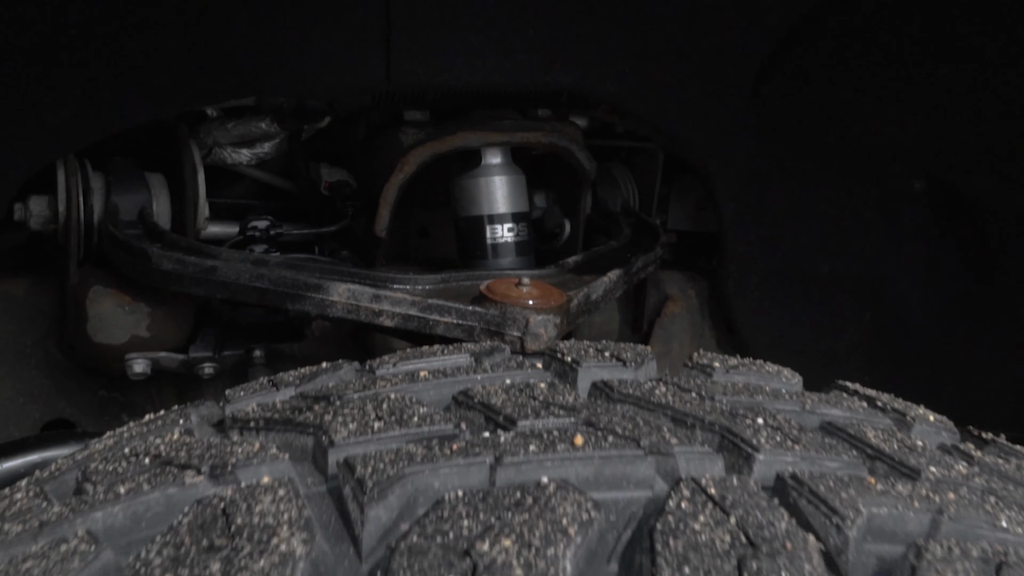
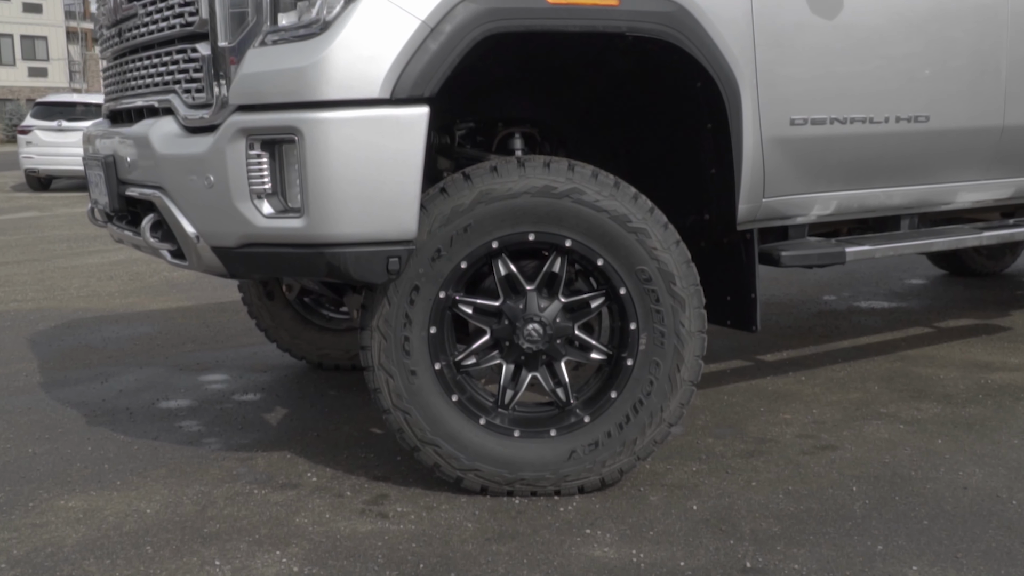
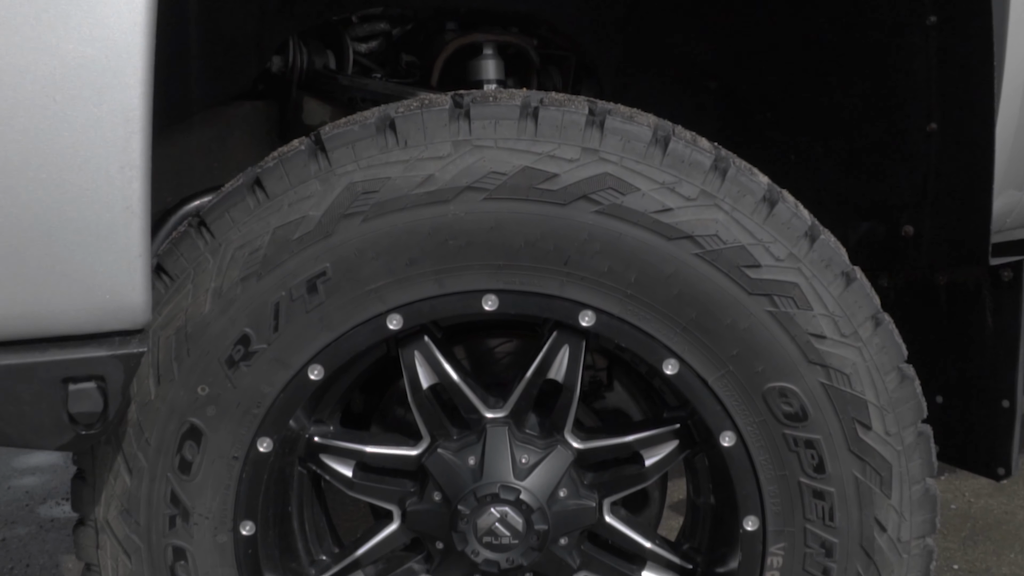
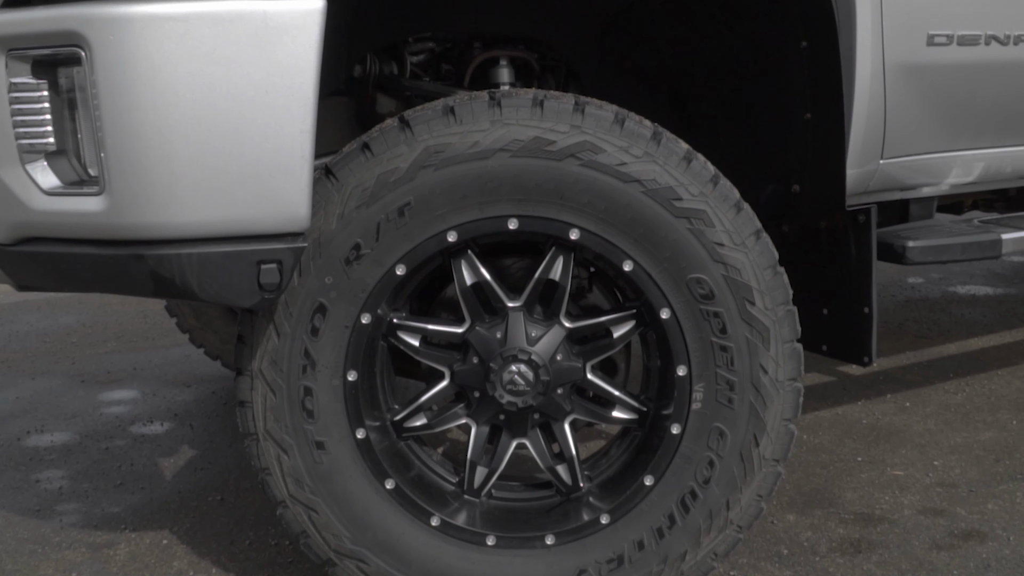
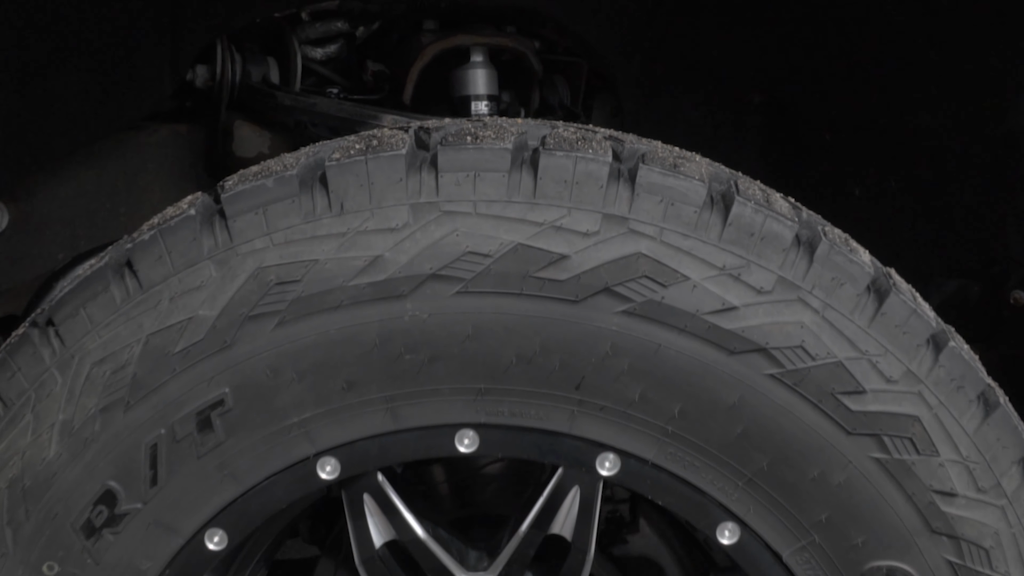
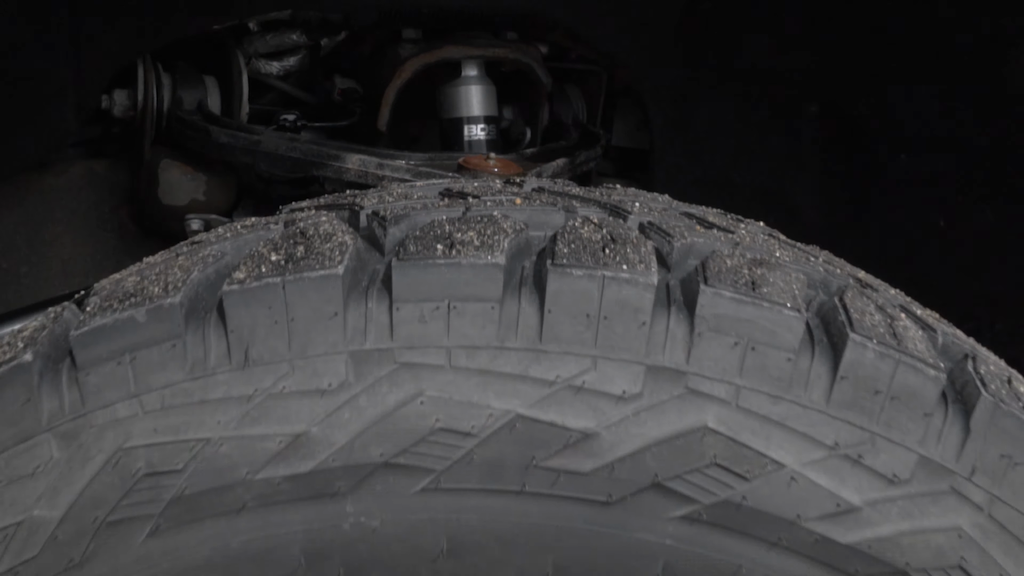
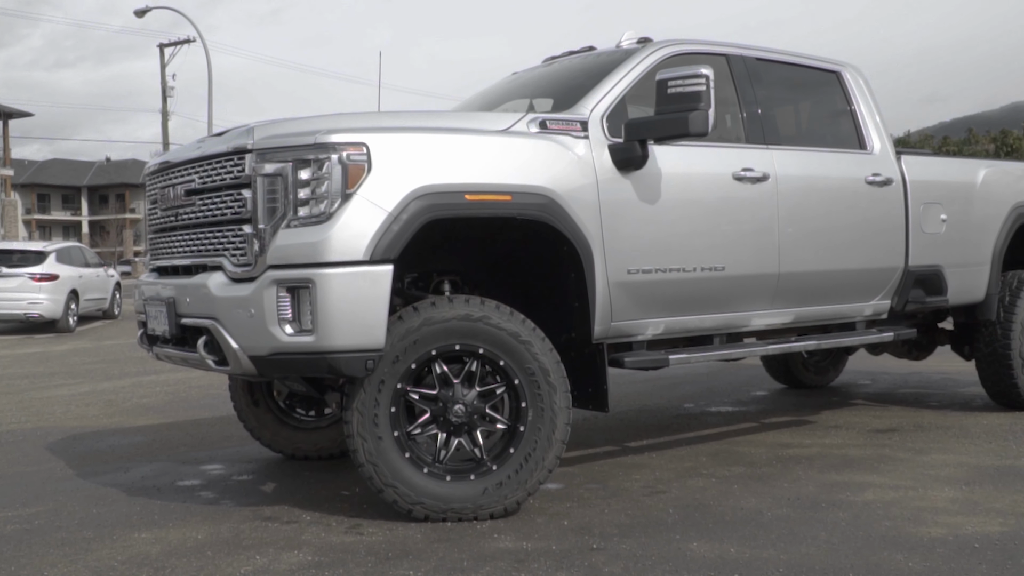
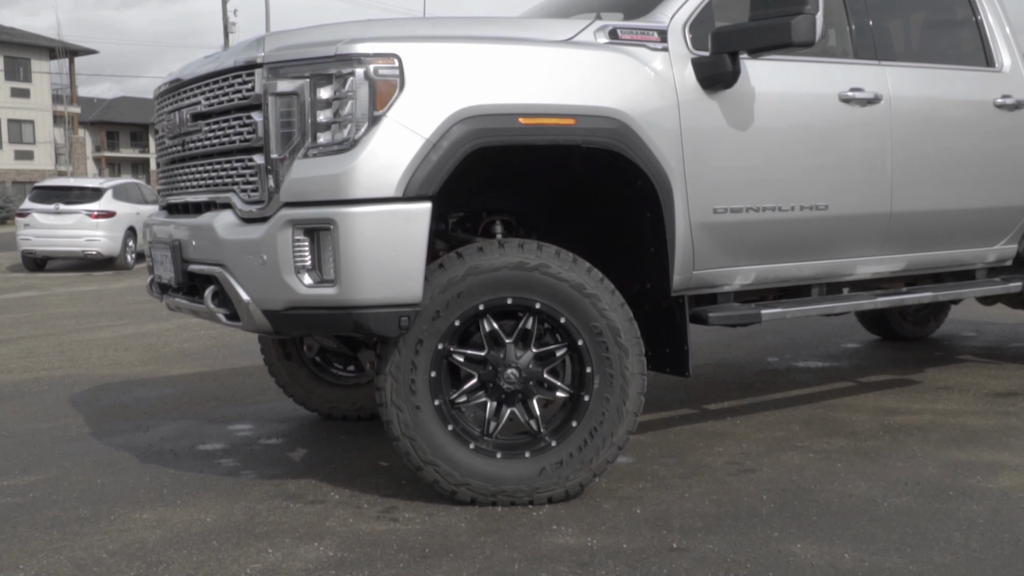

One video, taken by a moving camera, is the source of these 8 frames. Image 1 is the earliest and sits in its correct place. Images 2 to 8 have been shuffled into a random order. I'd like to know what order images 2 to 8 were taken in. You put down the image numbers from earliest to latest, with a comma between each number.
6, 5, 3, 4, 2, 8, 7
